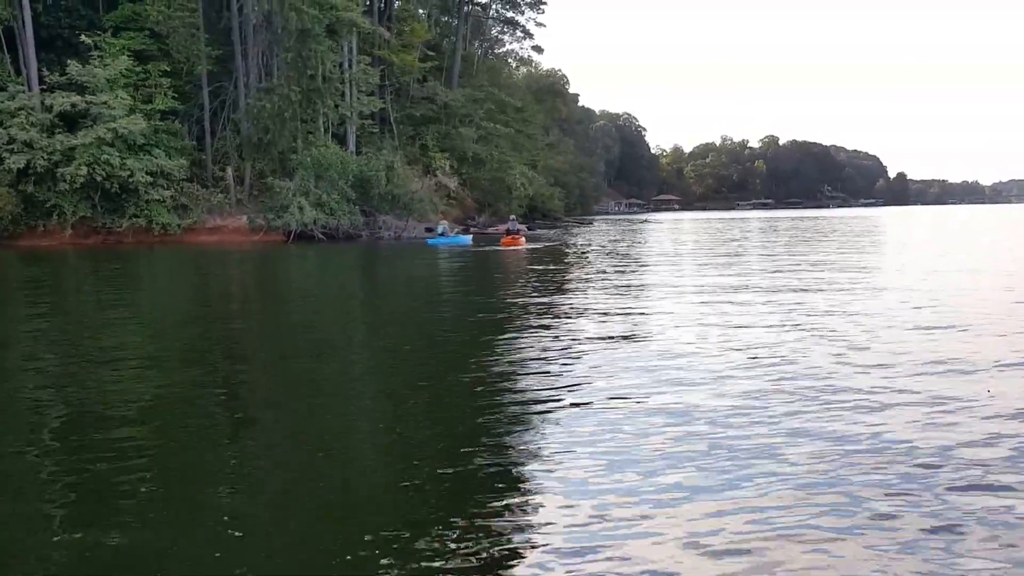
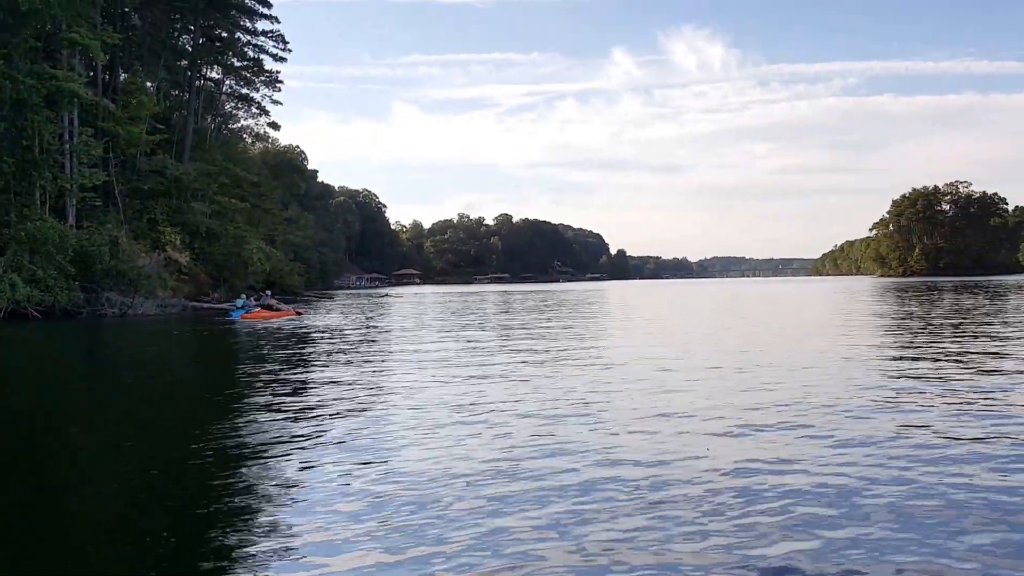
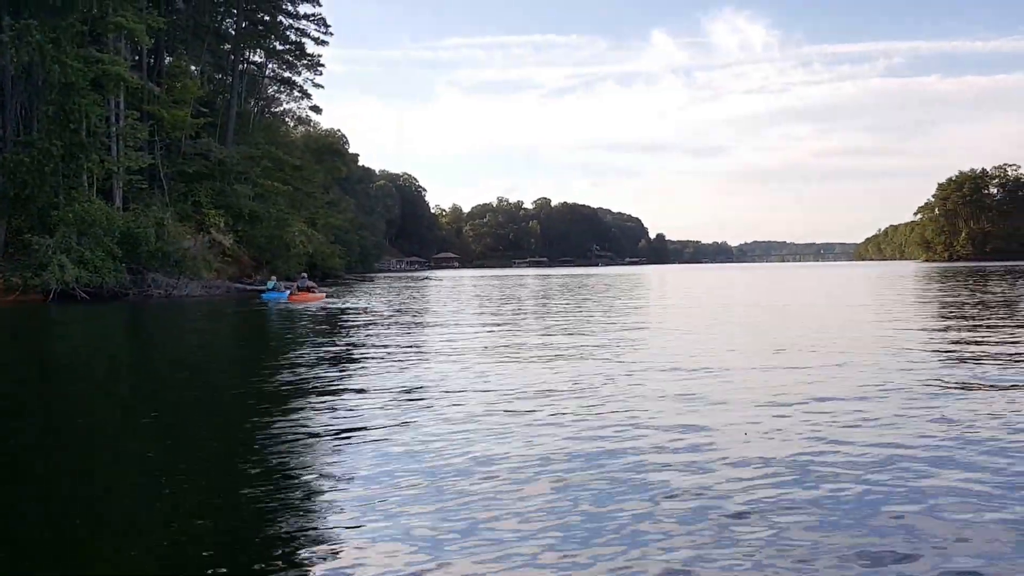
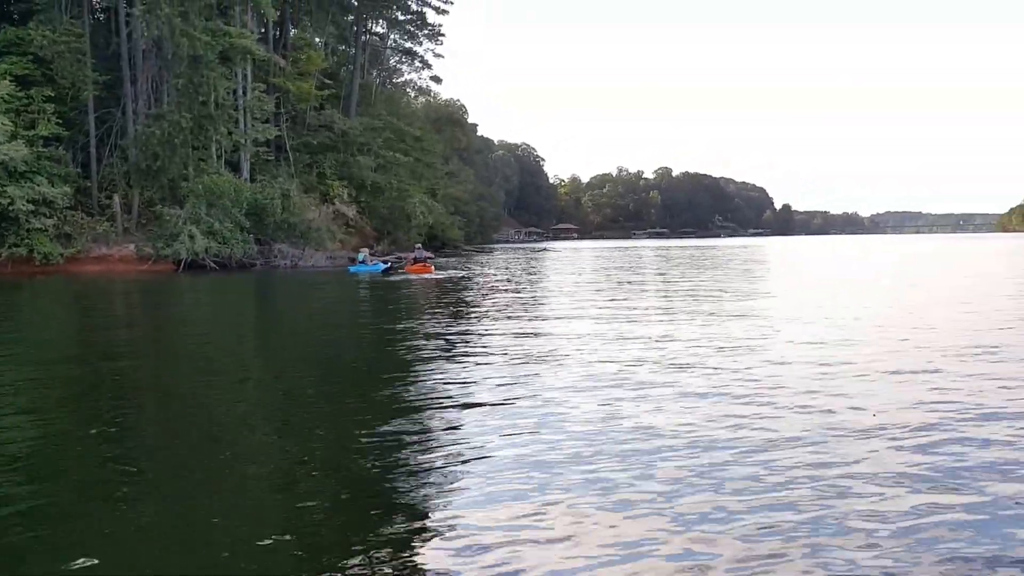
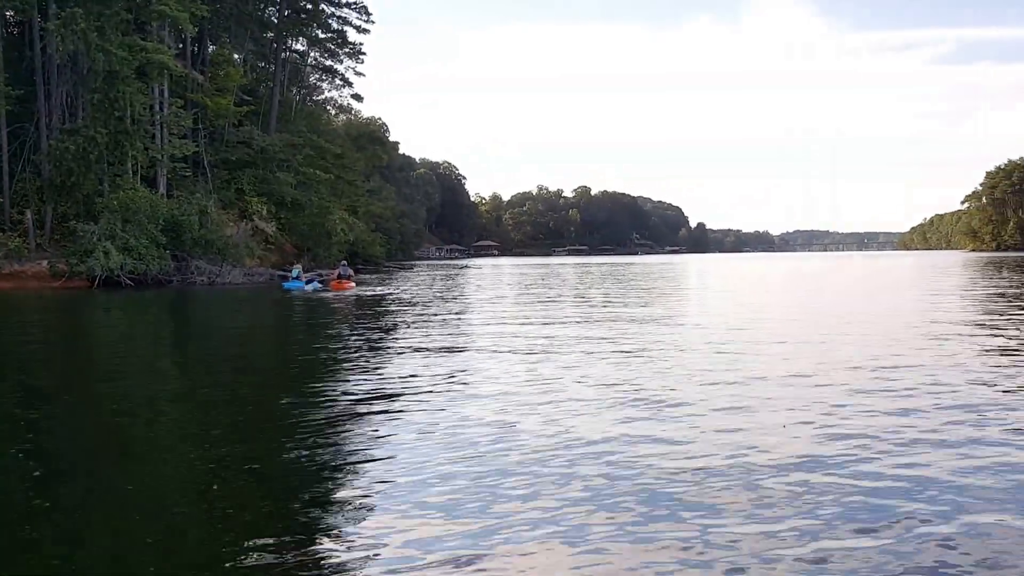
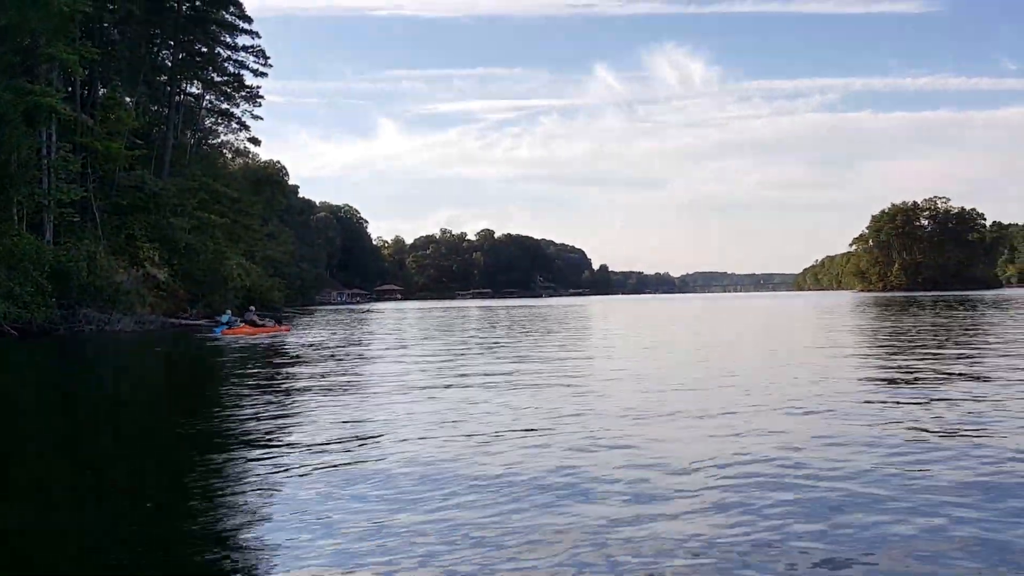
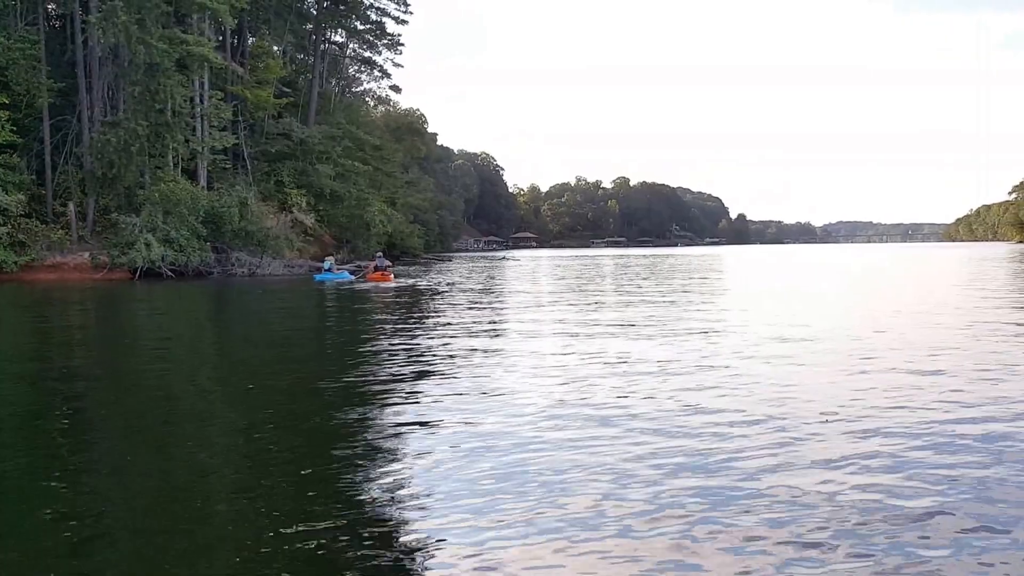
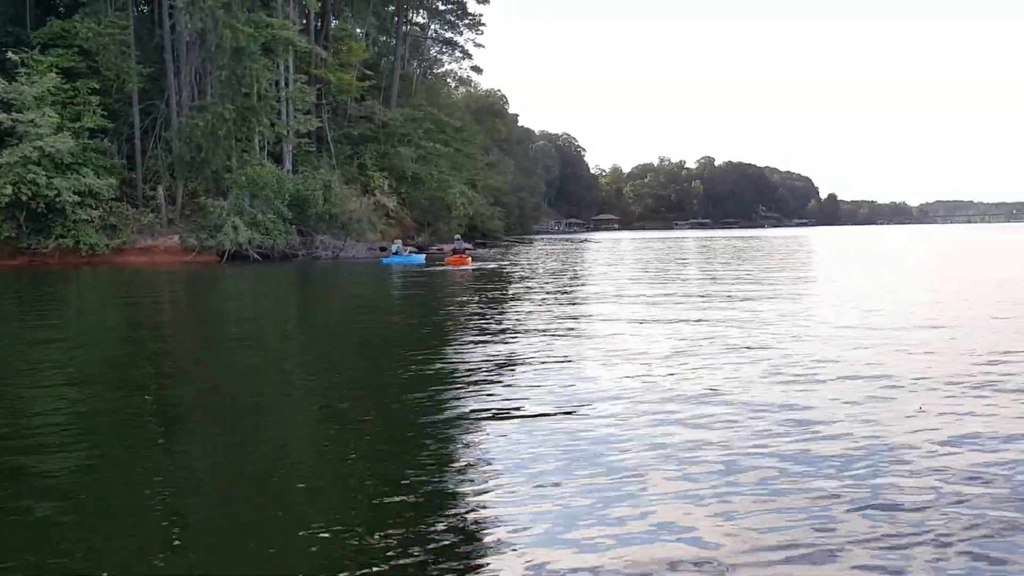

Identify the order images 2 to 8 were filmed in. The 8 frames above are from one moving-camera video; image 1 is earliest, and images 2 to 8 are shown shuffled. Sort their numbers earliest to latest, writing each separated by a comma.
8, 4, 7, 5, 3, 2, 6
